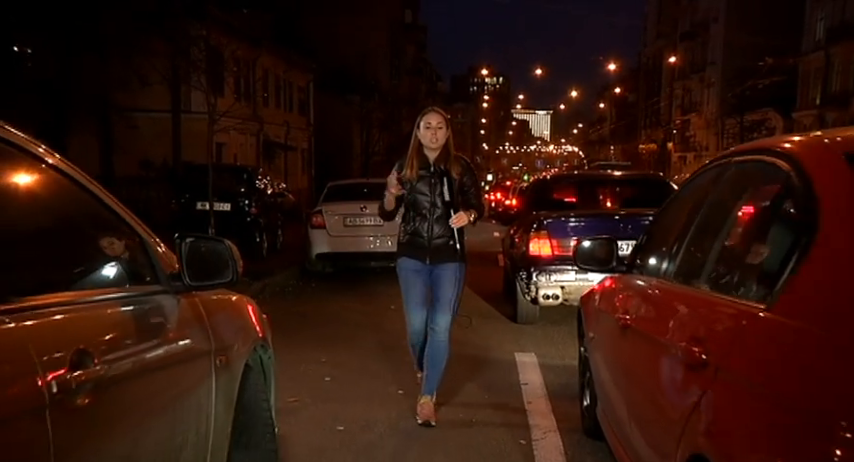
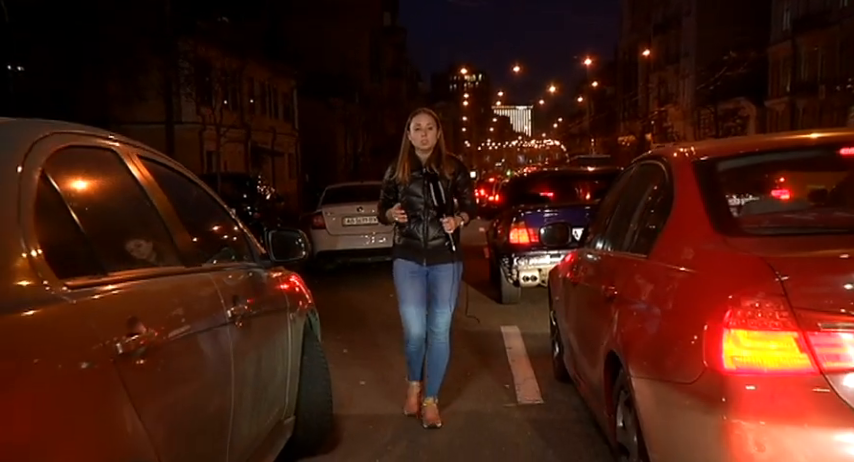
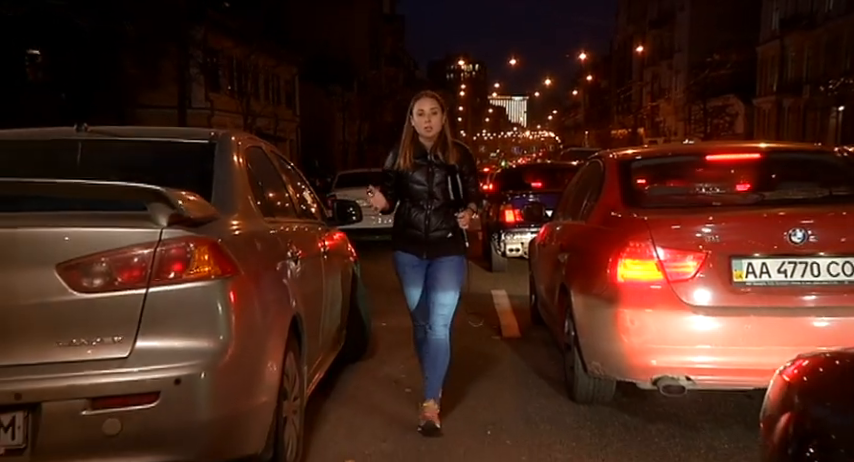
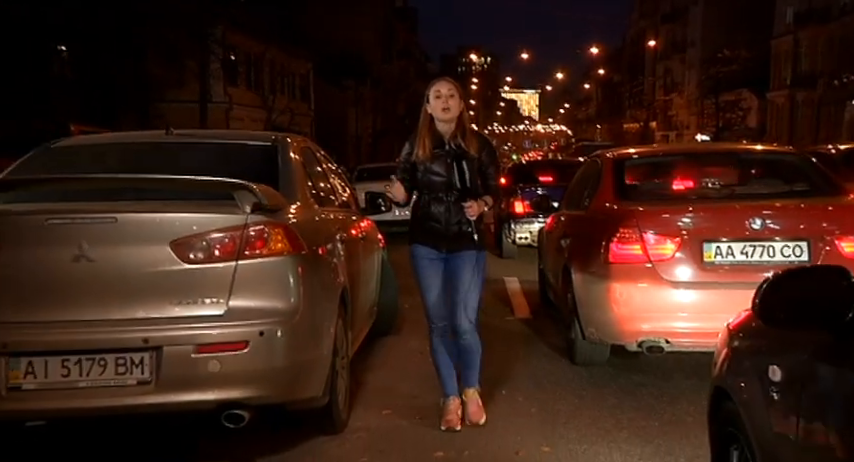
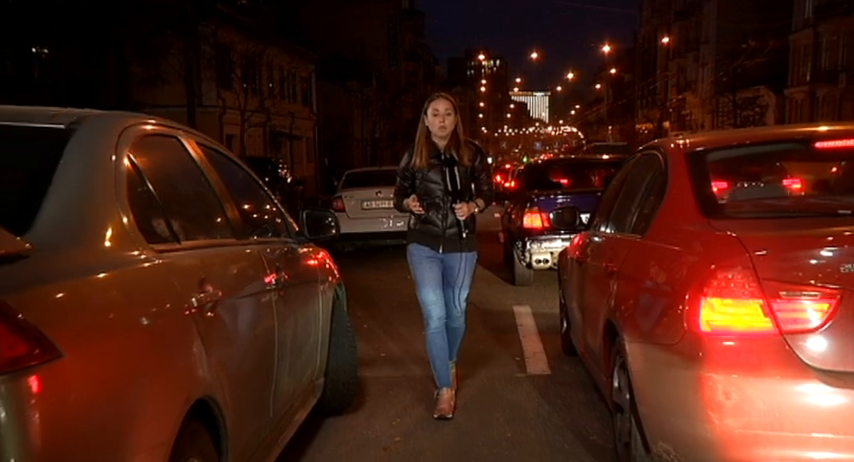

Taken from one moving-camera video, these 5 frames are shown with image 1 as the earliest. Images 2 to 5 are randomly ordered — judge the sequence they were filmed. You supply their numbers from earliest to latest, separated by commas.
2, 5, 3, 4
